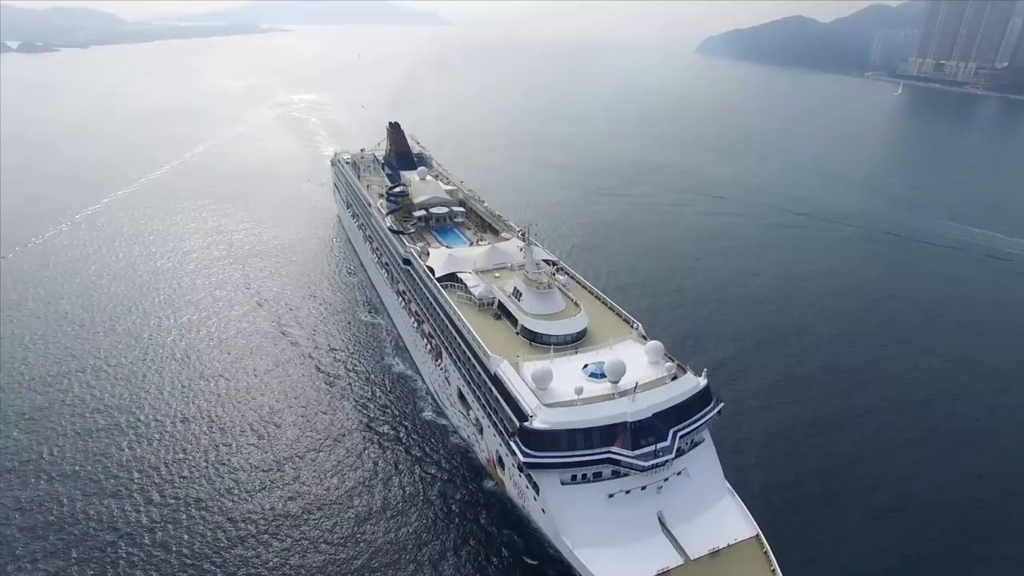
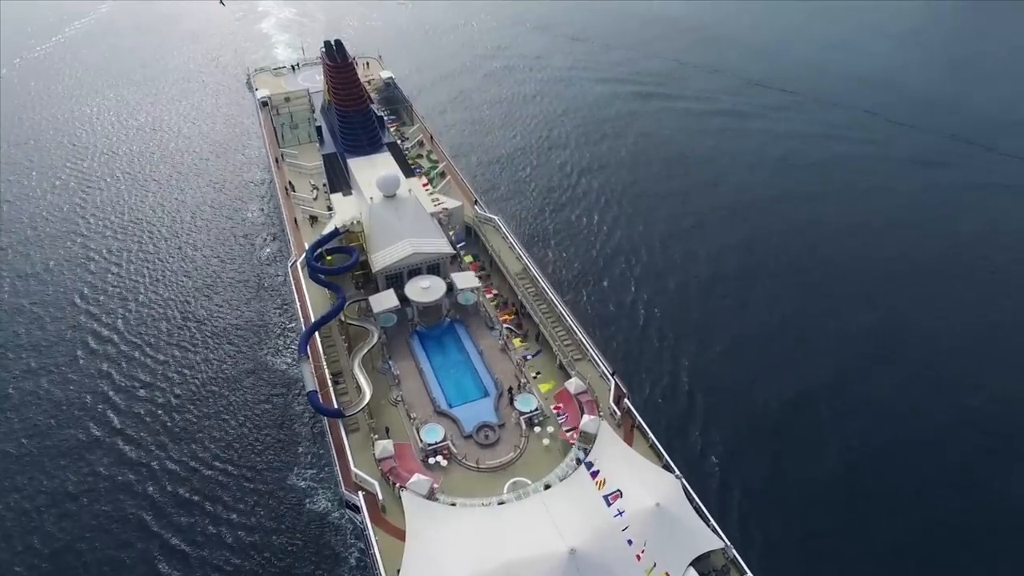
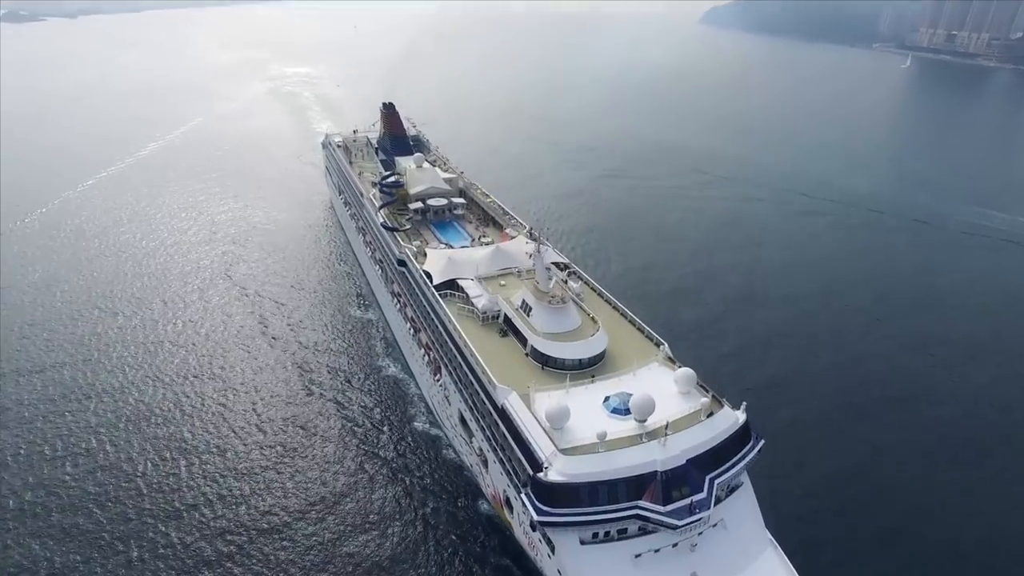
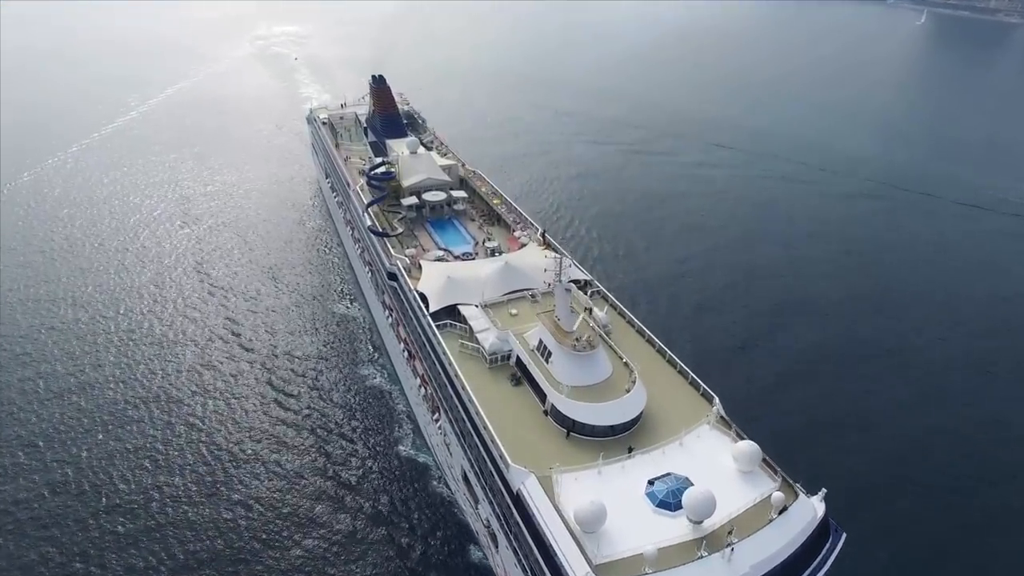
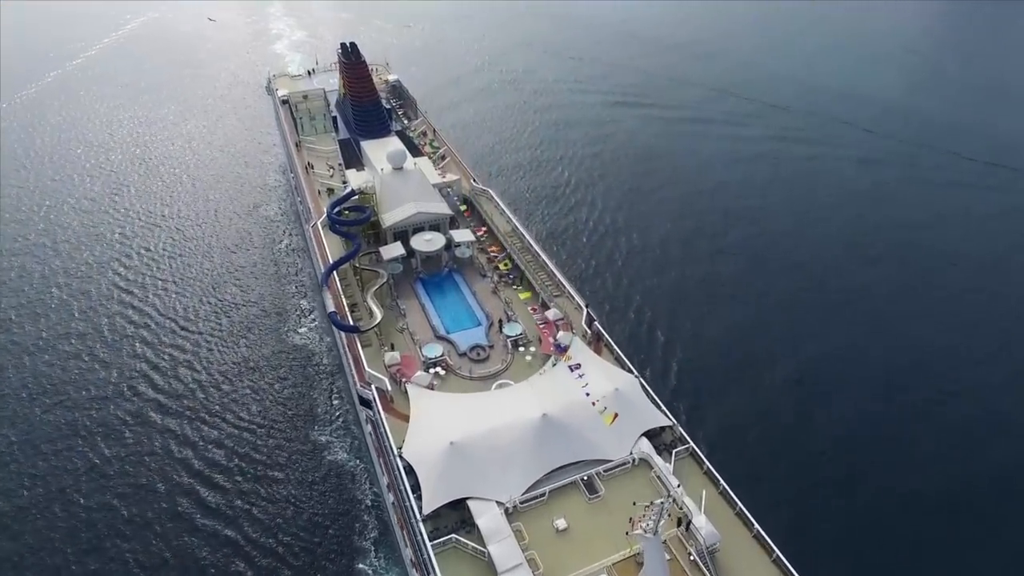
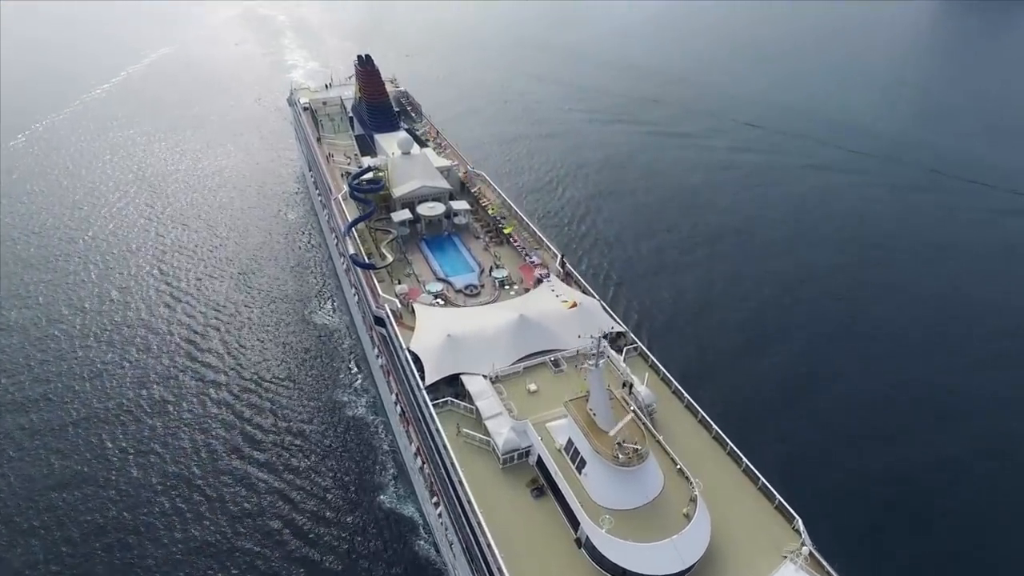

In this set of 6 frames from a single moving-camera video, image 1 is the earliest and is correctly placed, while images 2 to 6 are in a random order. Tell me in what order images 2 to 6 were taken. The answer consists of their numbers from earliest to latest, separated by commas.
3, 4, 6, 5, 2
